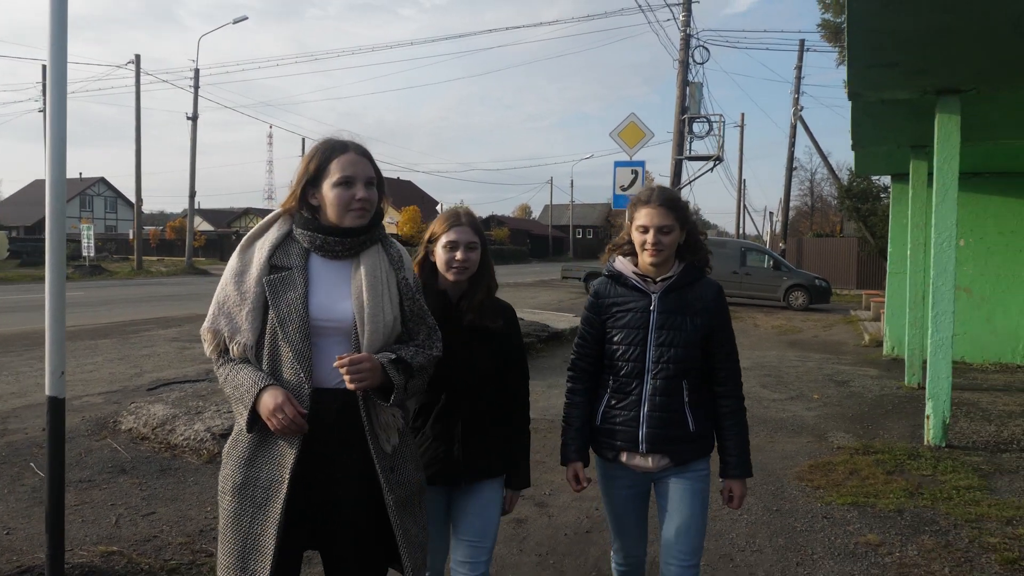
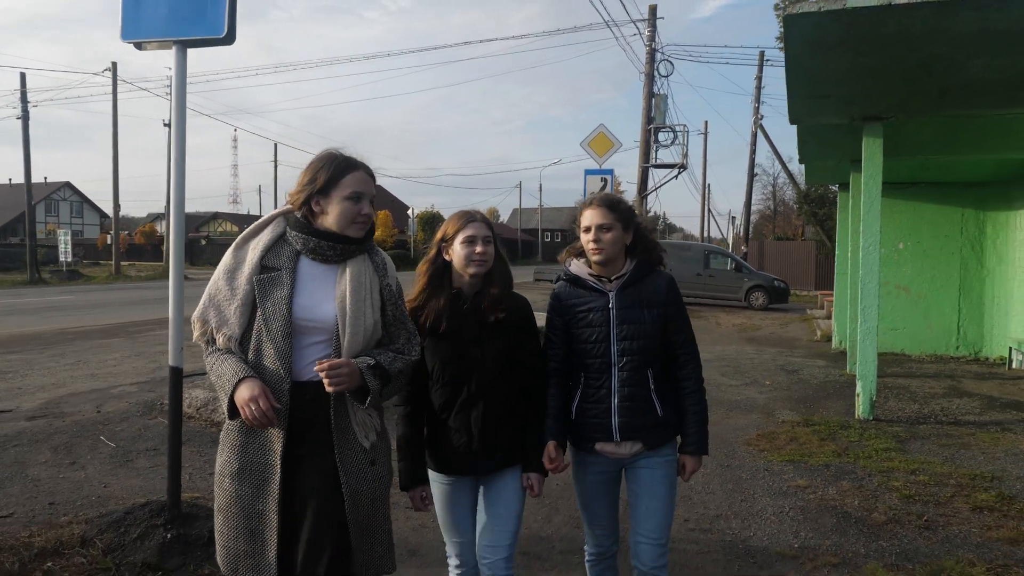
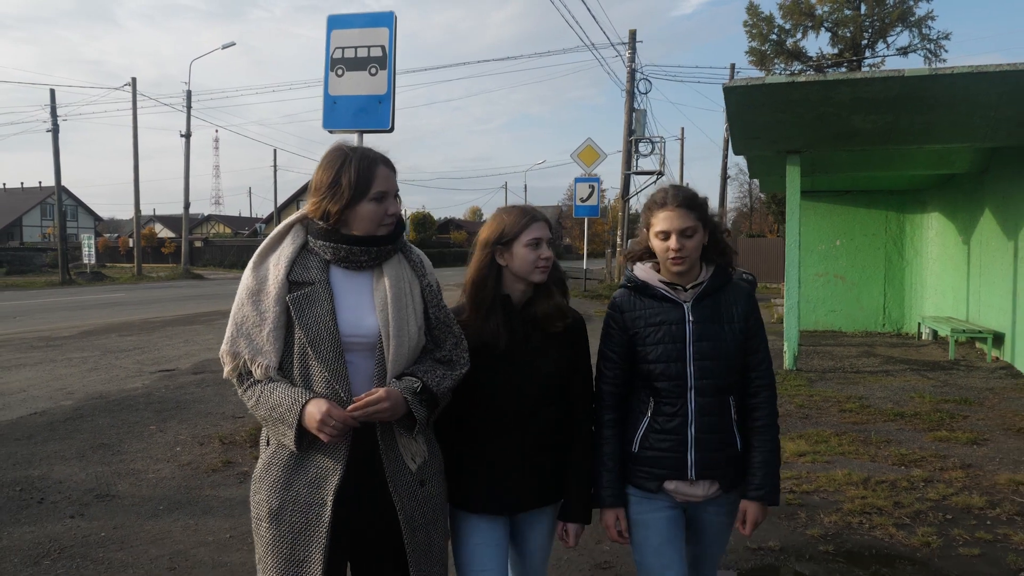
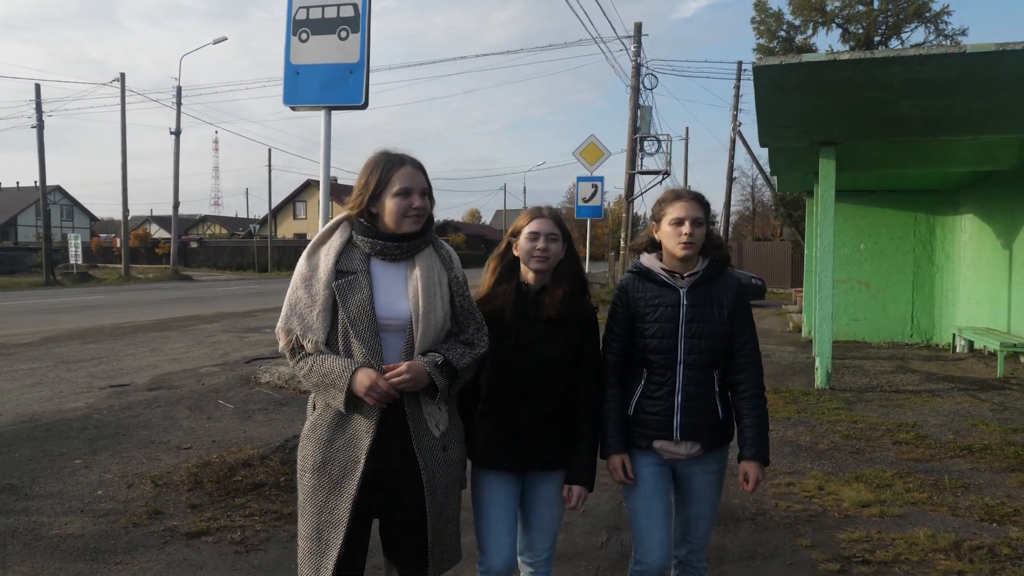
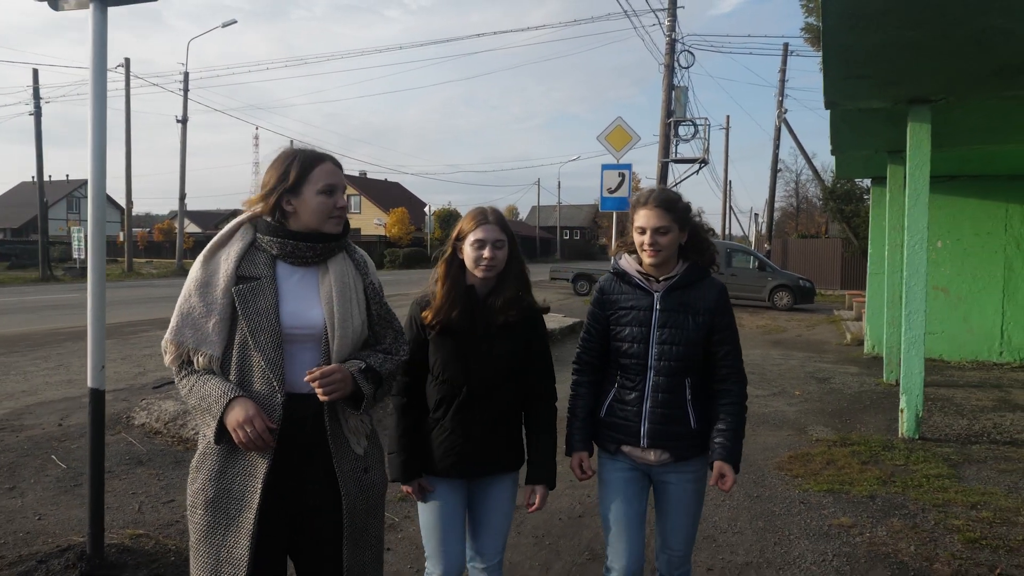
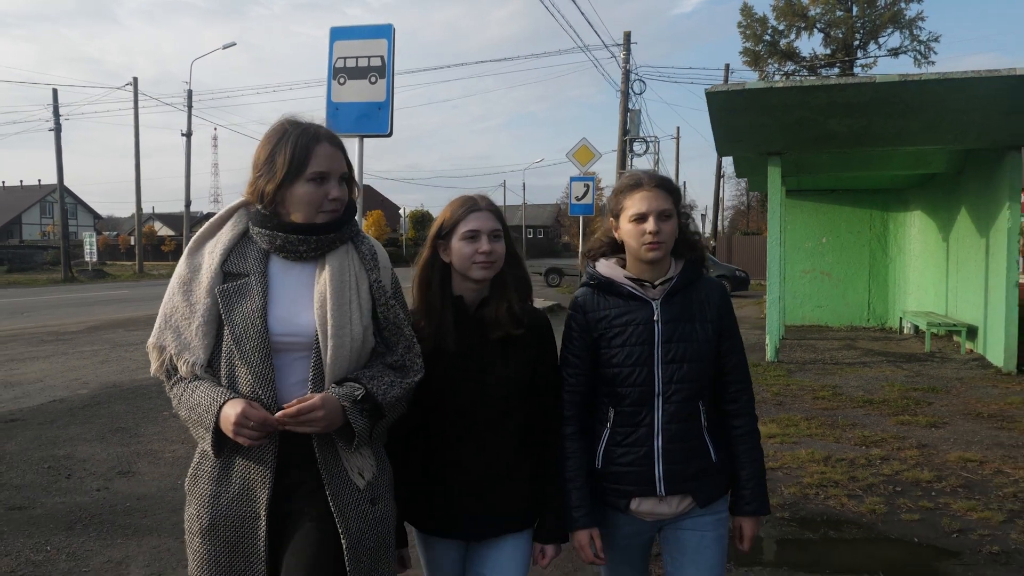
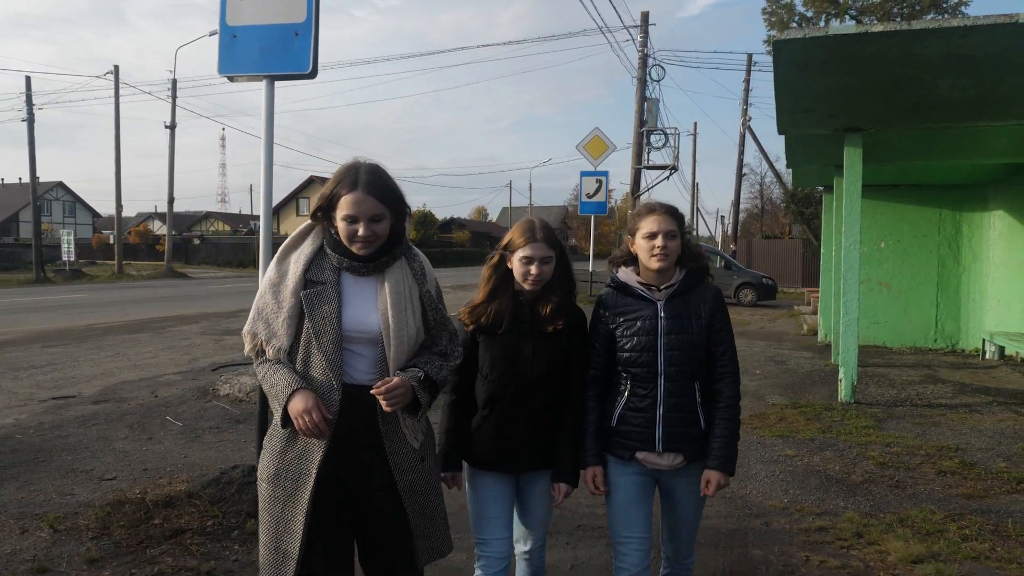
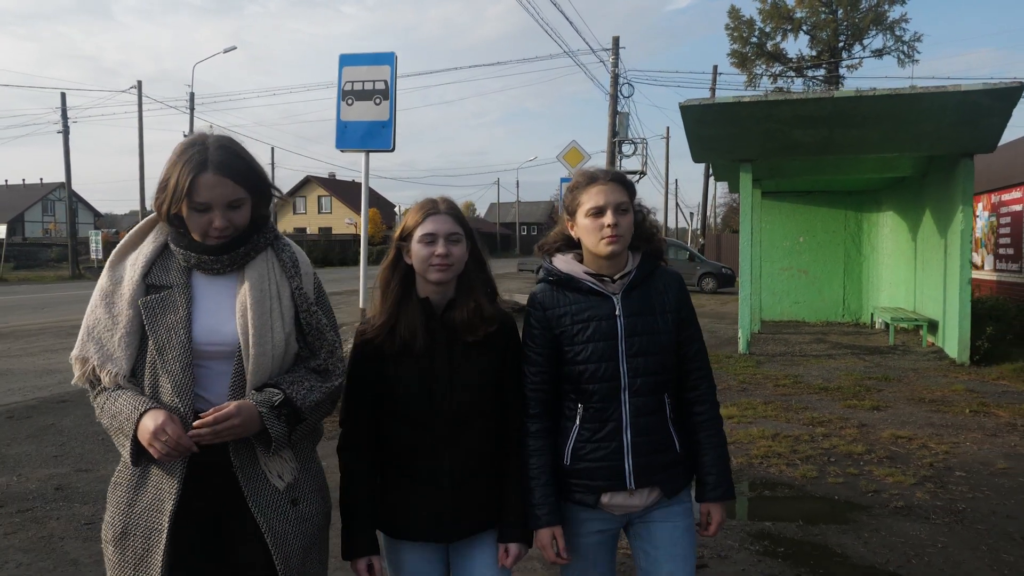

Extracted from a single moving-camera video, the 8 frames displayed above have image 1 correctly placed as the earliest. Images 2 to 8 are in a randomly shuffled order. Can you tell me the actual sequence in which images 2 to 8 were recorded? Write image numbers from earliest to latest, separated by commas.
5, 2, 7, 4, 3, 6, 8
